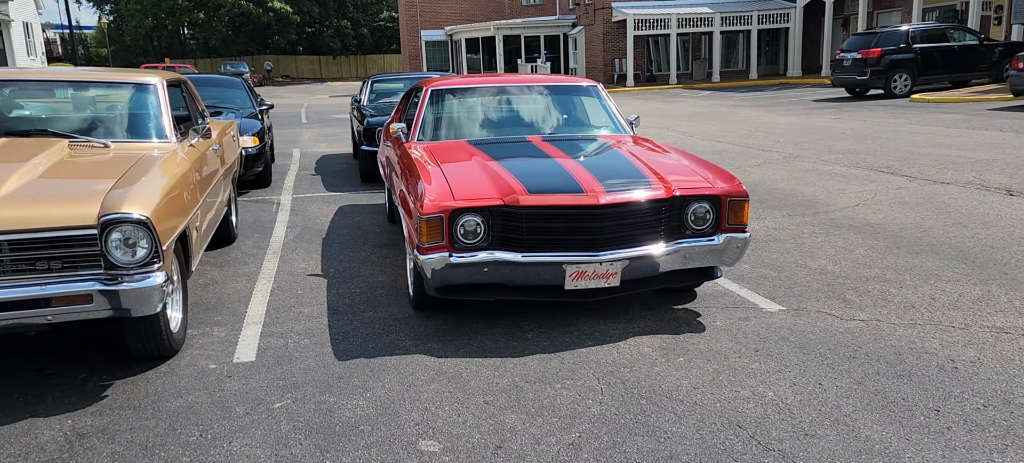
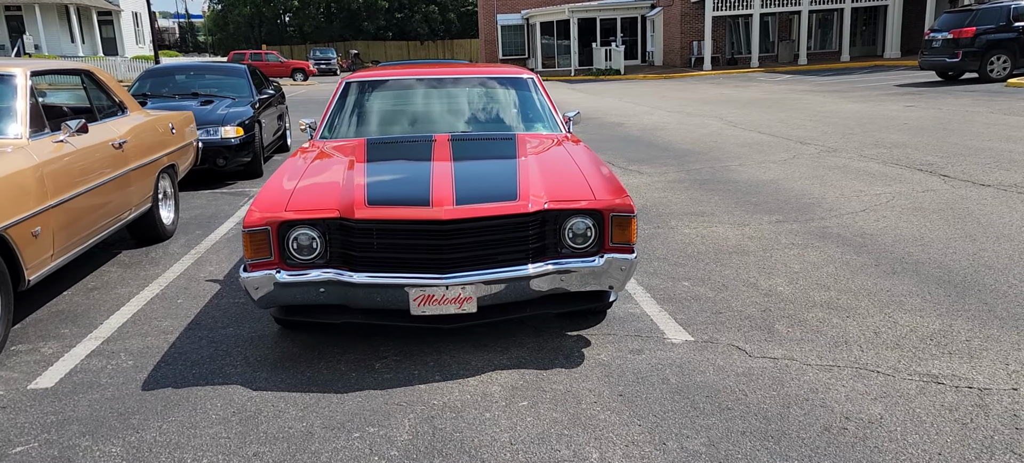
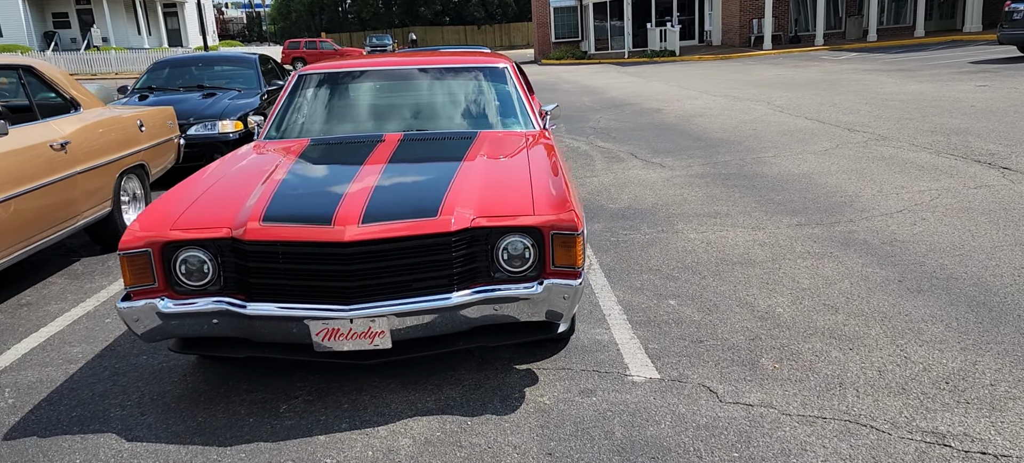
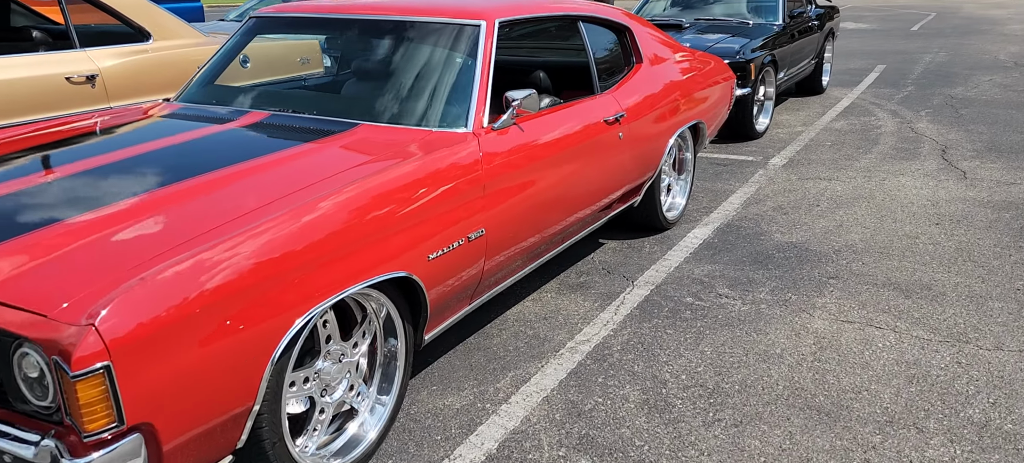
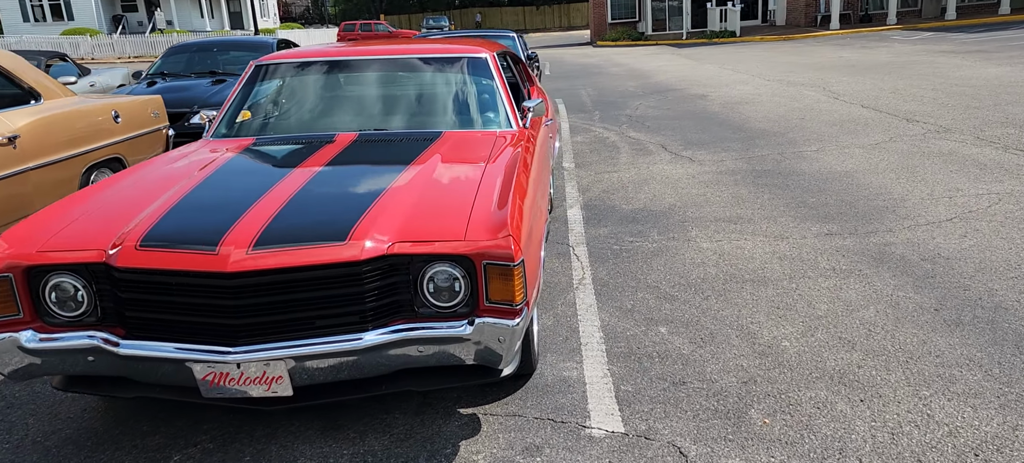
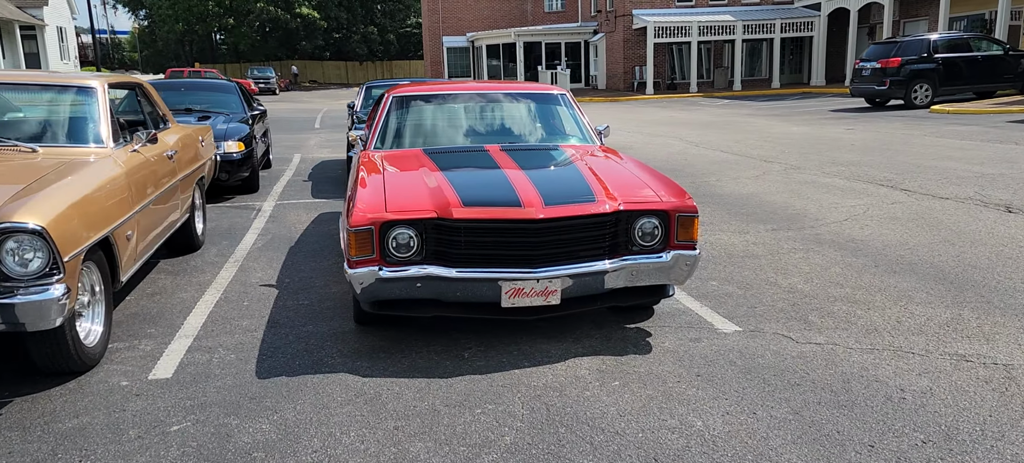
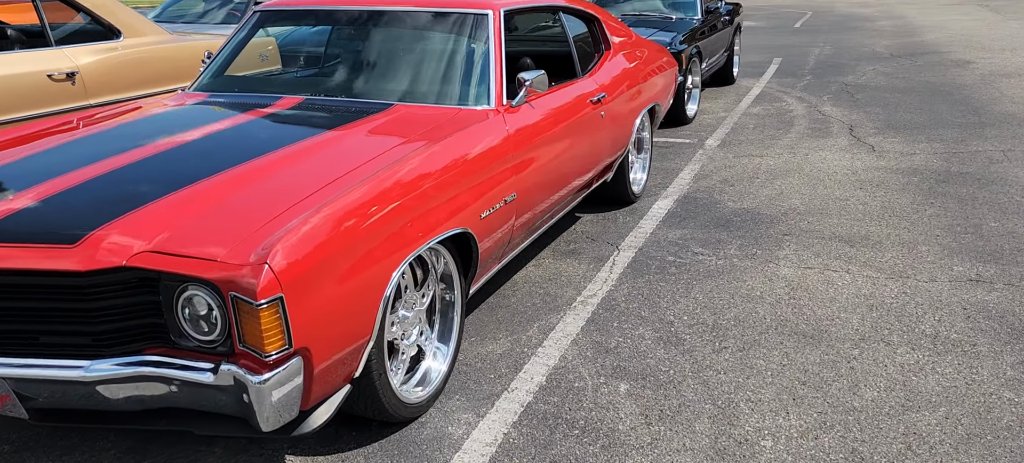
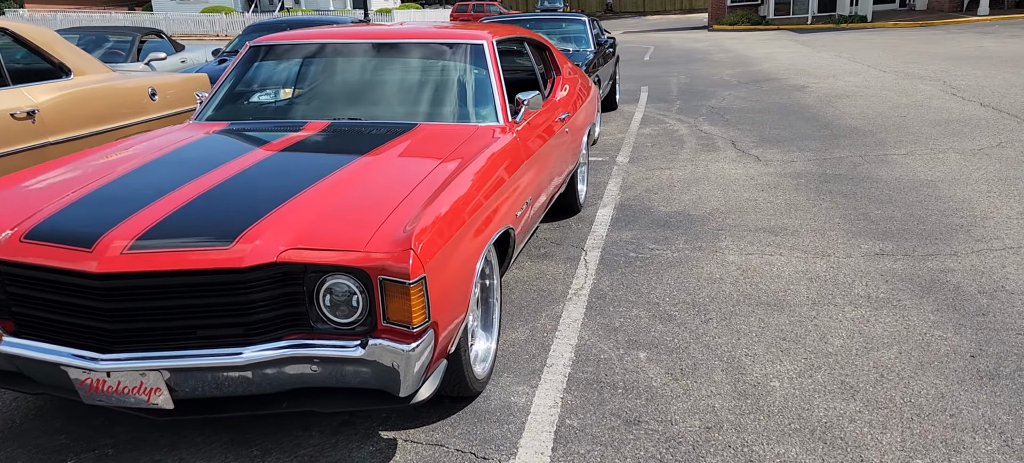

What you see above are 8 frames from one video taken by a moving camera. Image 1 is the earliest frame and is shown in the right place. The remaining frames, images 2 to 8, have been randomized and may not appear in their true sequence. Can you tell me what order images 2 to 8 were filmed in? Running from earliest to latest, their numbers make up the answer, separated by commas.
6, 2, 3, 5, 8, 7, 4
